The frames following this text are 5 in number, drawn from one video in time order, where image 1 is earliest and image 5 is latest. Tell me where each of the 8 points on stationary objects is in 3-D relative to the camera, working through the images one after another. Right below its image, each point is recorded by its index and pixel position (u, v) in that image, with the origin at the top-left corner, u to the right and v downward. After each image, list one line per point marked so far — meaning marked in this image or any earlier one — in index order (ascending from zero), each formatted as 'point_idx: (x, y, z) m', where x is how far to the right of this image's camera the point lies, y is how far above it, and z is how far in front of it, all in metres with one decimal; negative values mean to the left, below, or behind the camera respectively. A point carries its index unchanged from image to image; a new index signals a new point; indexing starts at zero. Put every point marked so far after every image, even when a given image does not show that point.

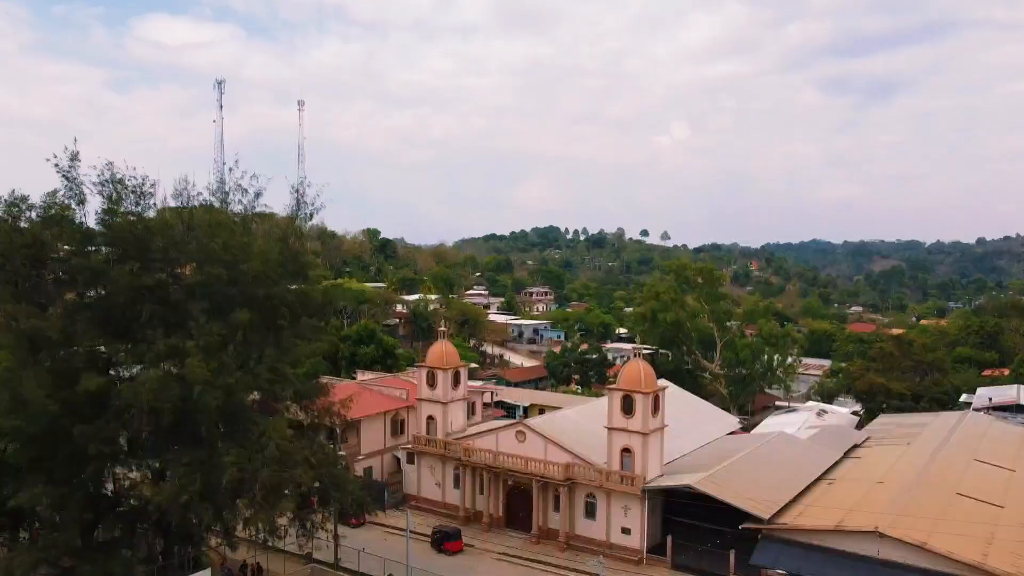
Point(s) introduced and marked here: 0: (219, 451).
0: (-6.6, -3.7, +18.6) m
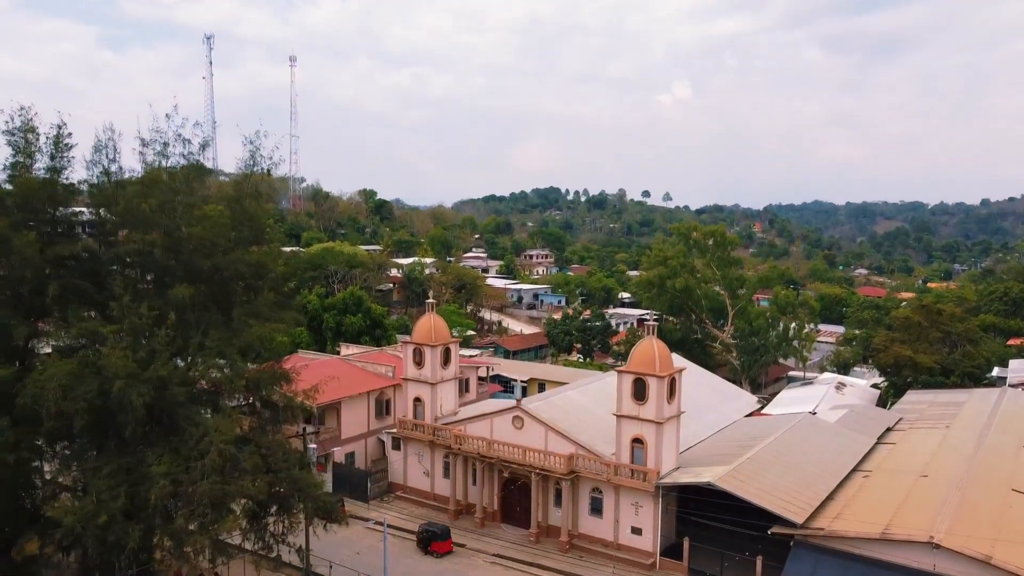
0: (-6.8, -3.2, +15.4) m
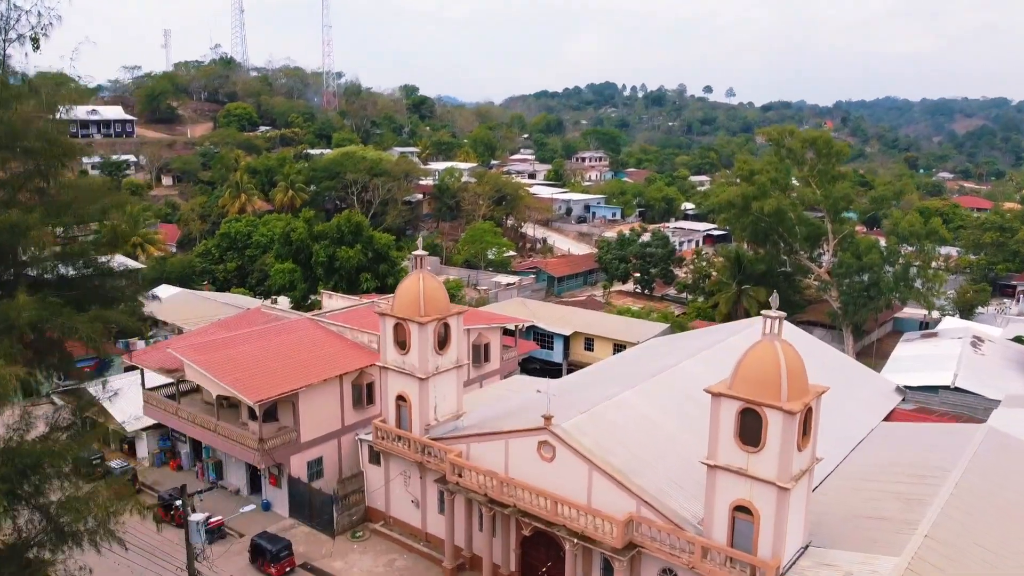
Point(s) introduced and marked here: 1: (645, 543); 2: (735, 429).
0: (-6.9, -3.4, +6.5) m
1: (+2.4, -4.6, +14.8) m
2: (+3.8, -2.4, +13.8) m
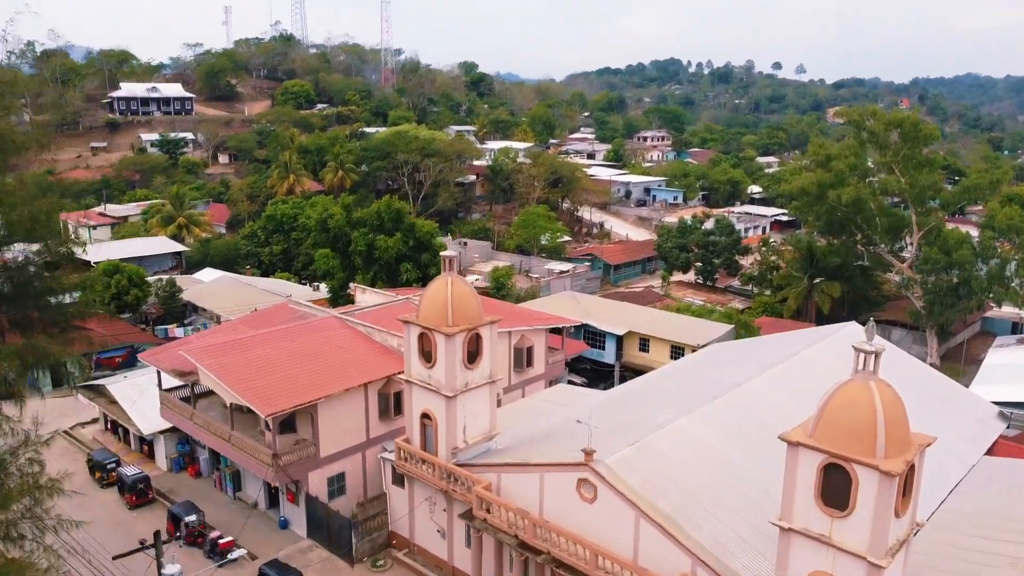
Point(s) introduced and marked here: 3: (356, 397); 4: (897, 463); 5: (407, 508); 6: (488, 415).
0: (-7.0, -3.8, +4.7) m
1: (+2.9, -4.9, +12.4) m
2: (+4.2, -2.7, +11.3) m
3: (-3.8, -2.6, +19.8) m
4: (+4.9, -2.2, +10.6) m
5: (-2.3, -4.9, +18.3) m
6: (-0.5, -2.7, +17.5) m
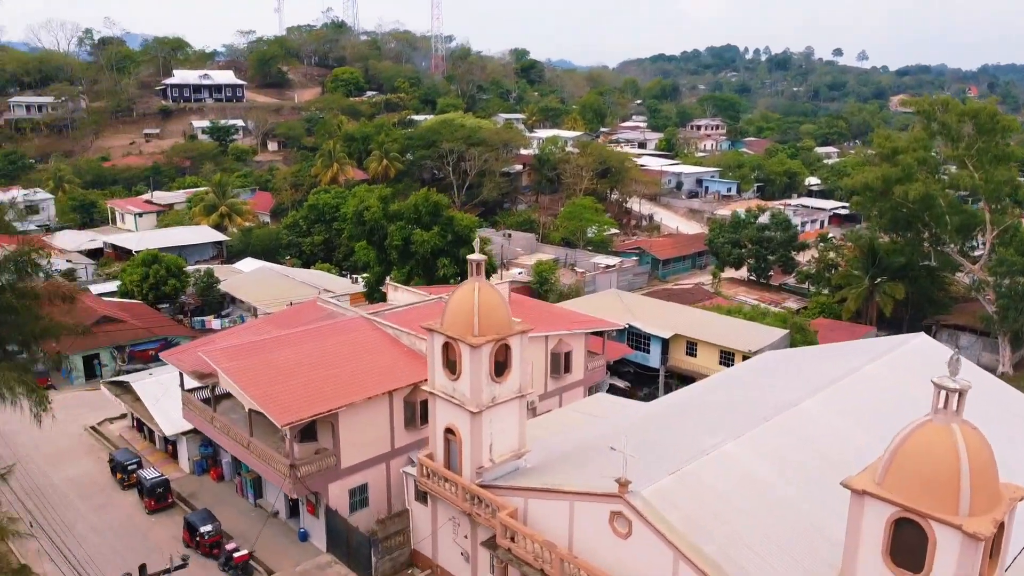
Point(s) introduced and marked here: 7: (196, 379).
0: (-7.2, -4.0, +3.8) m
1: (+3.1, -5.2, +10.9) m
2: (+4.4, -3.0, +9.7) m
3: (-3.0, -2.7, +18.7) m
4: (+5.1, -2.5, +8.9) m
5: (-1.7, -5.0, +17.1) m
6: (+0.1, -2.8, +16.2) m
7: (-7.5, -2.2, +19.5) m
